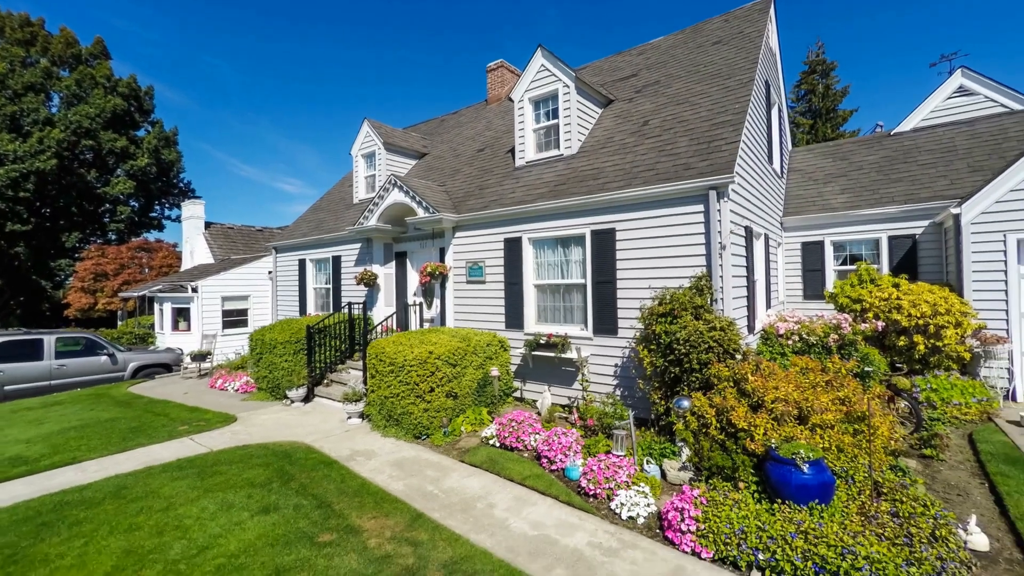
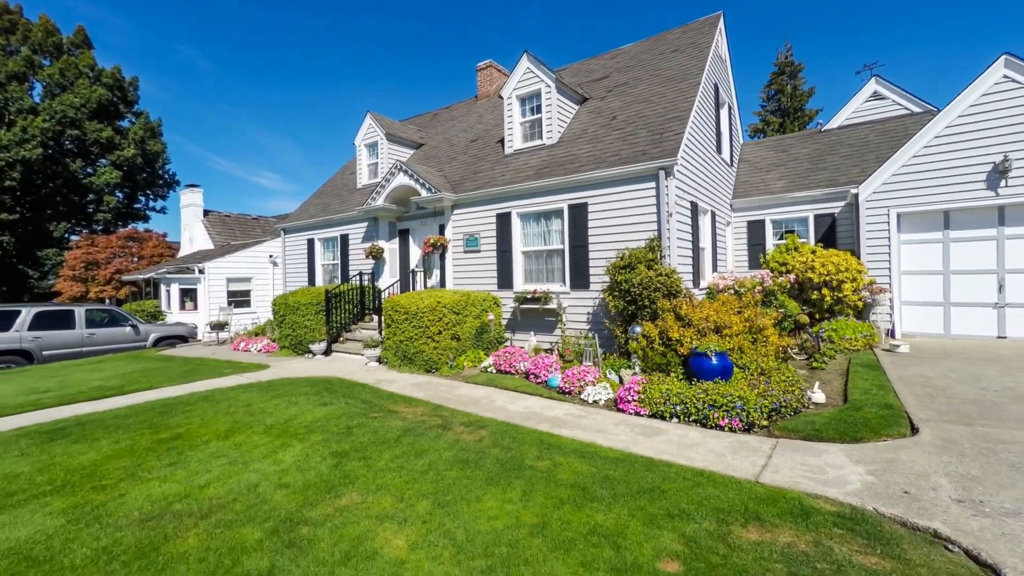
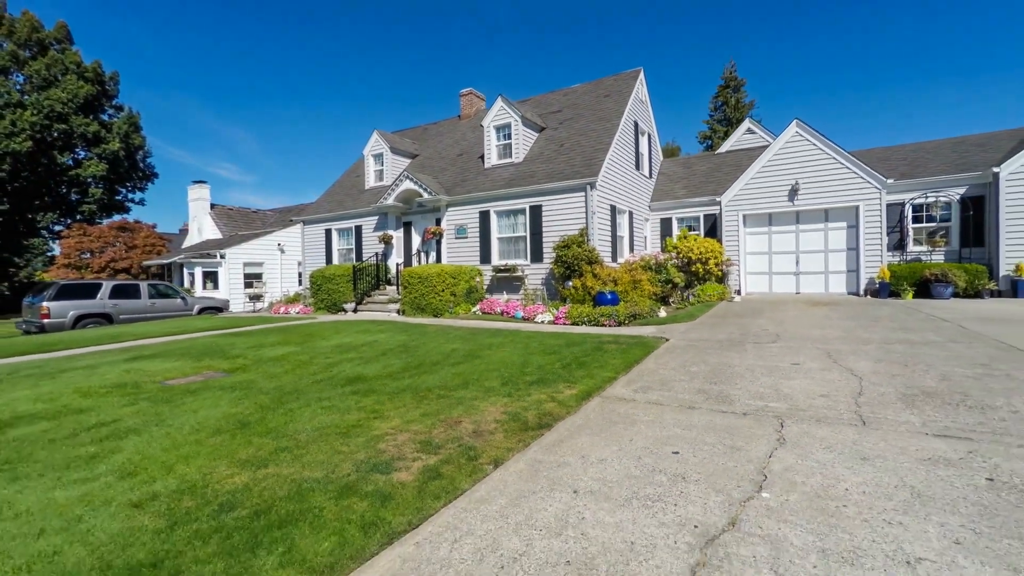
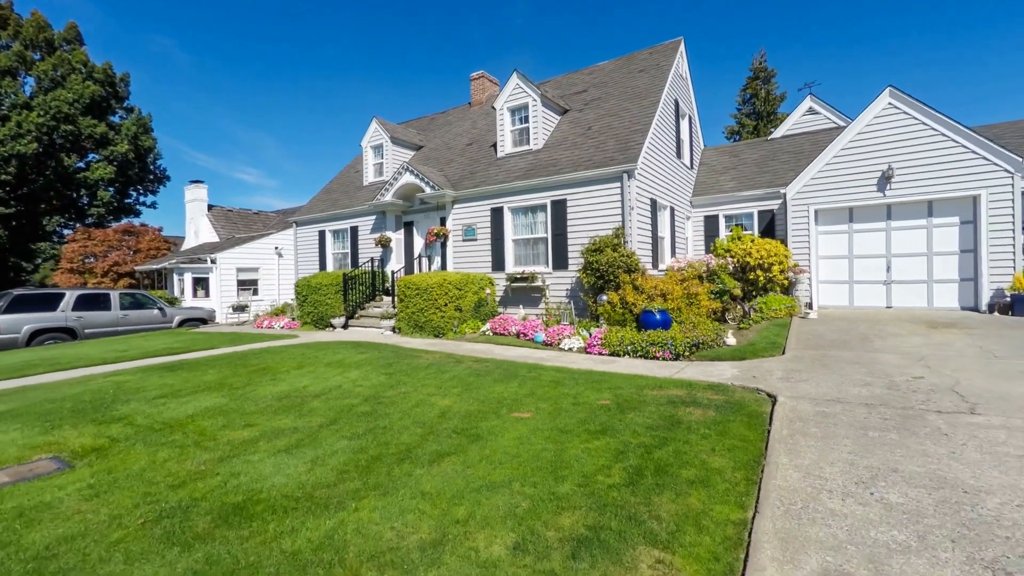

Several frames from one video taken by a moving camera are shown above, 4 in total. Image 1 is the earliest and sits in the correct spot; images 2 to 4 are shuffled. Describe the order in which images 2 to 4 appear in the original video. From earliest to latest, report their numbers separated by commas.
2, 4, 3
